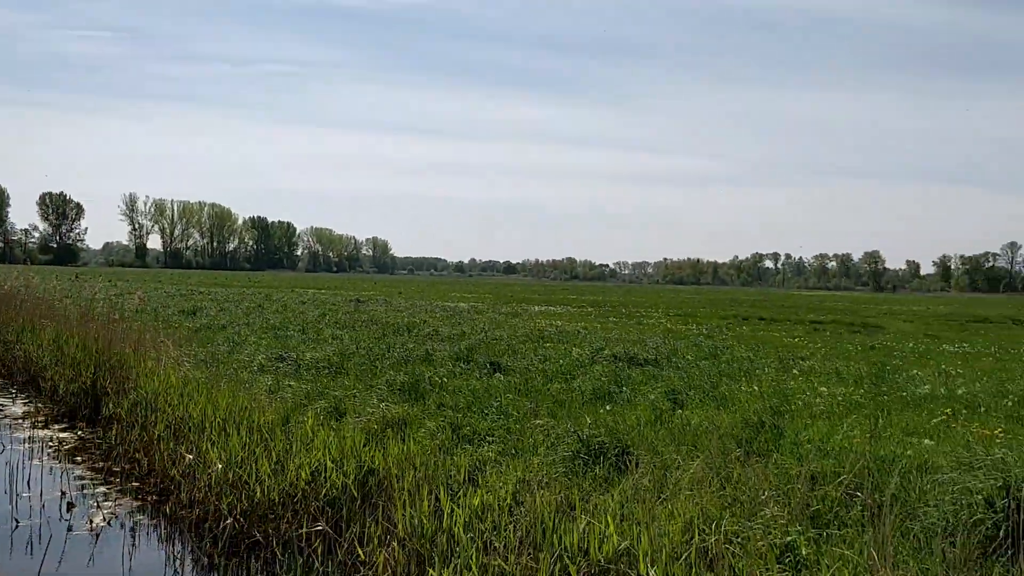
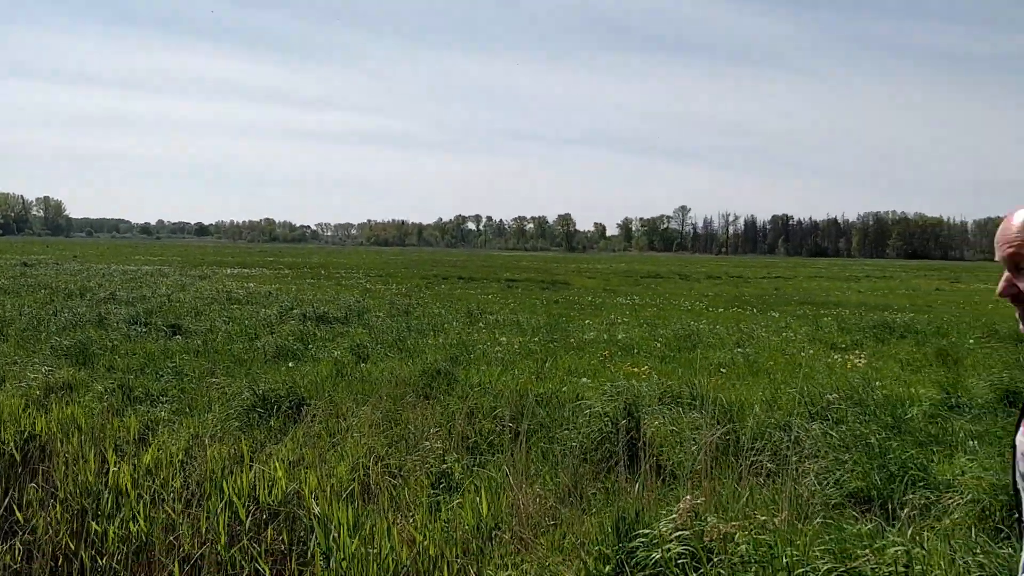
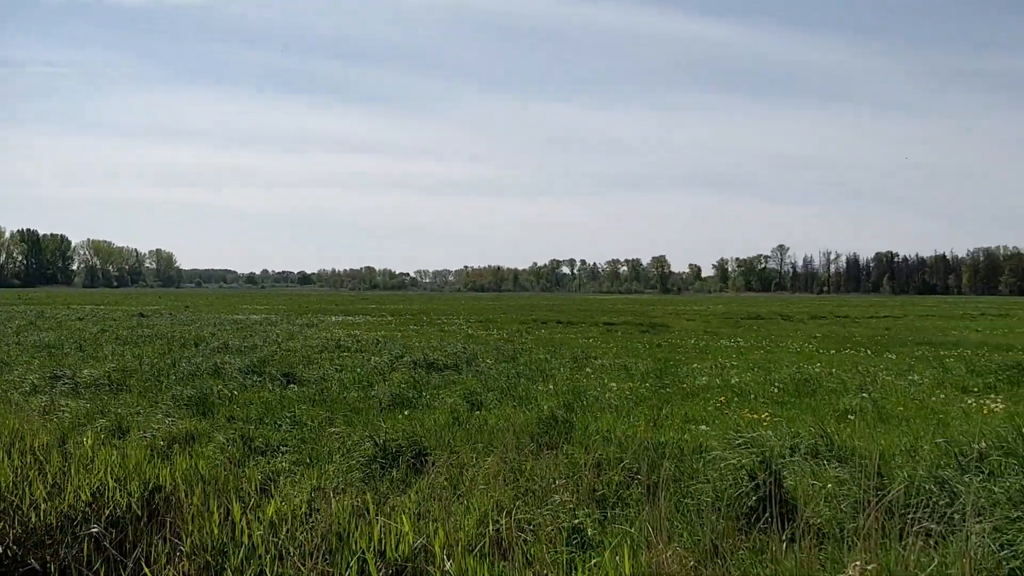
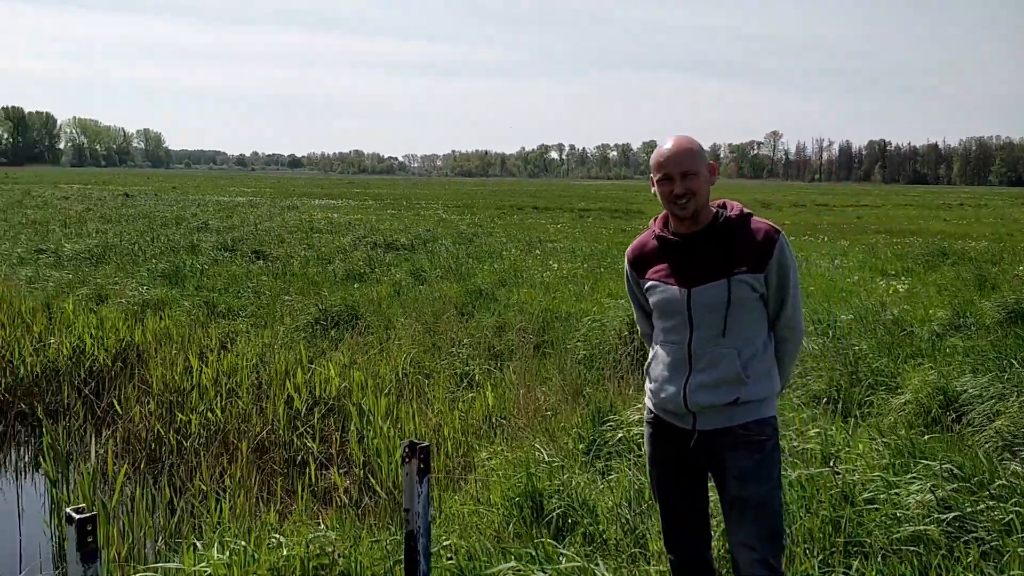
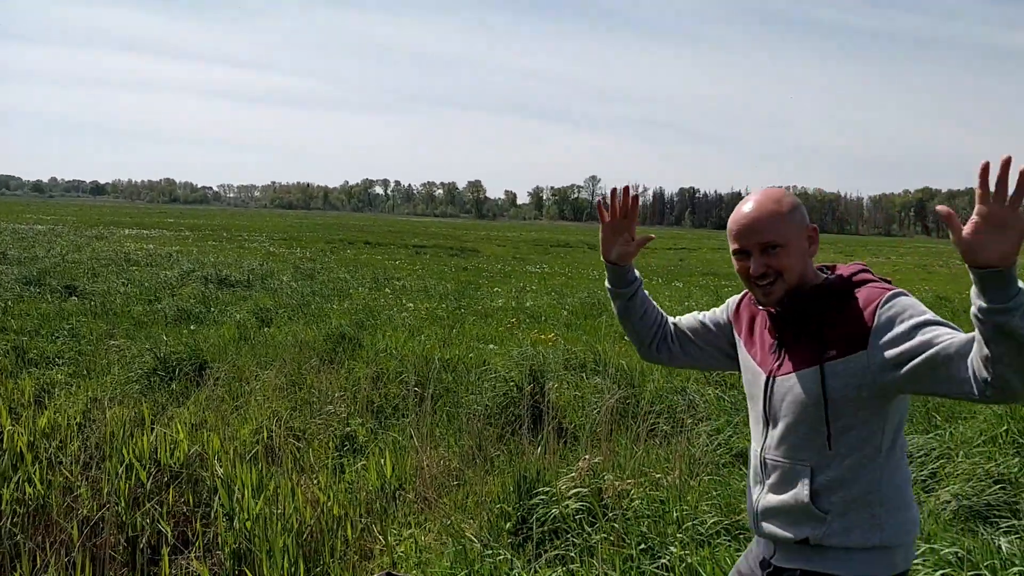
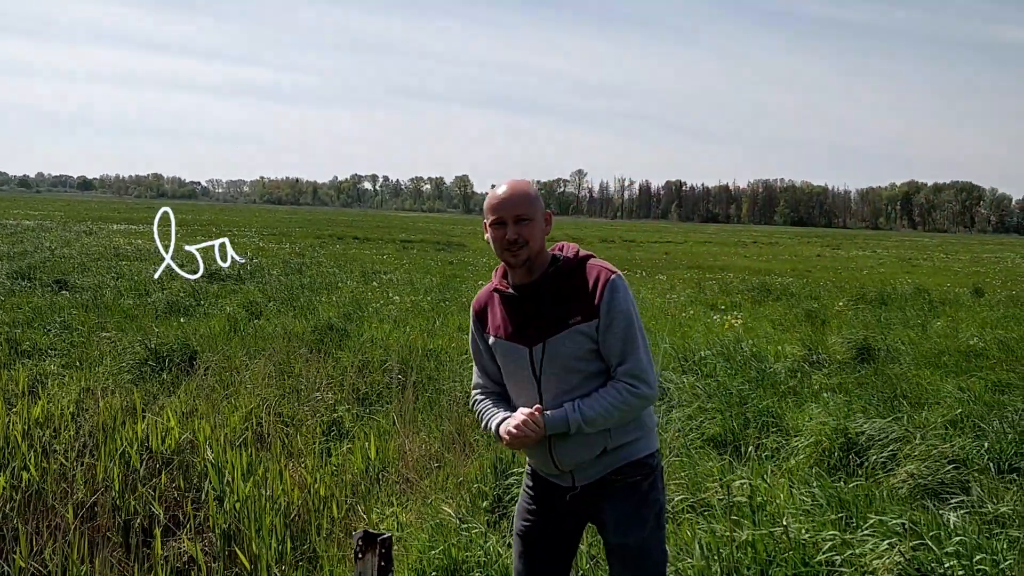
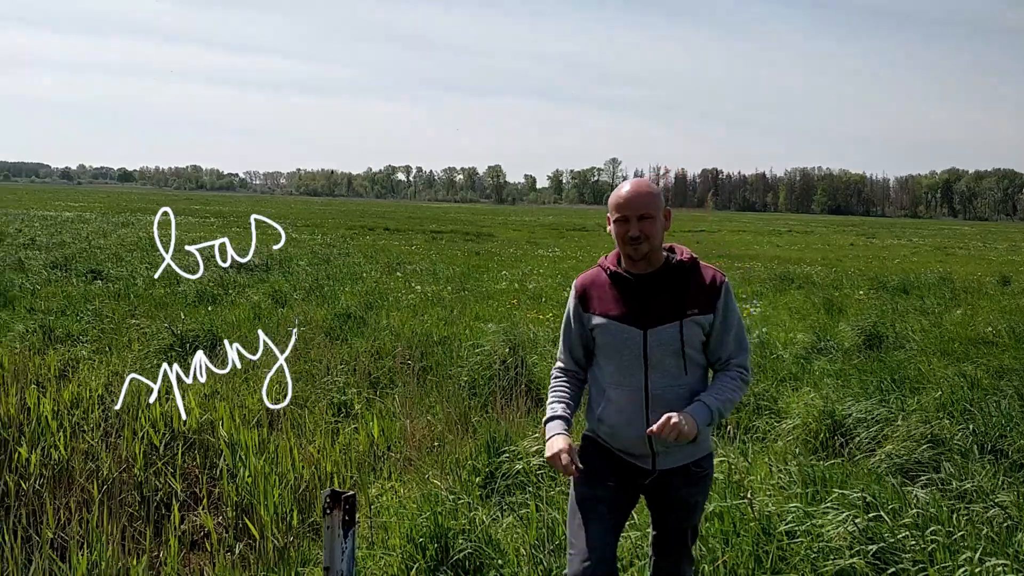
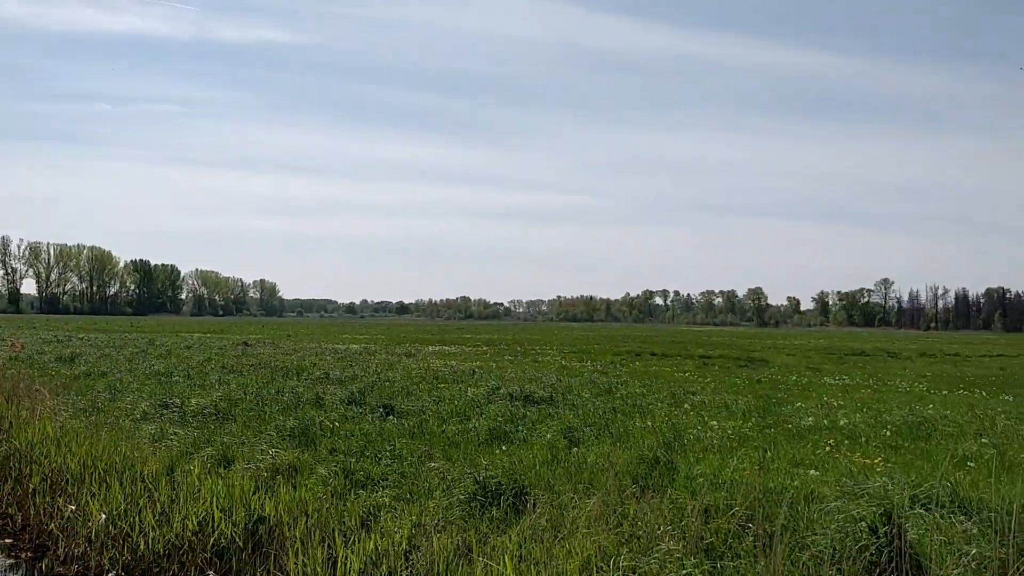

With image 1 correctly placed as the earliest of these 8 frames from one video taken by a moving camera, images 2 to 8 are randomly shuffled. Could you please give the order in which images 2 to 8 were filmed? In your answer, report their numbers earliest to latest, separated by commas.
8, 3, 2, 5, 6, 7, 4
